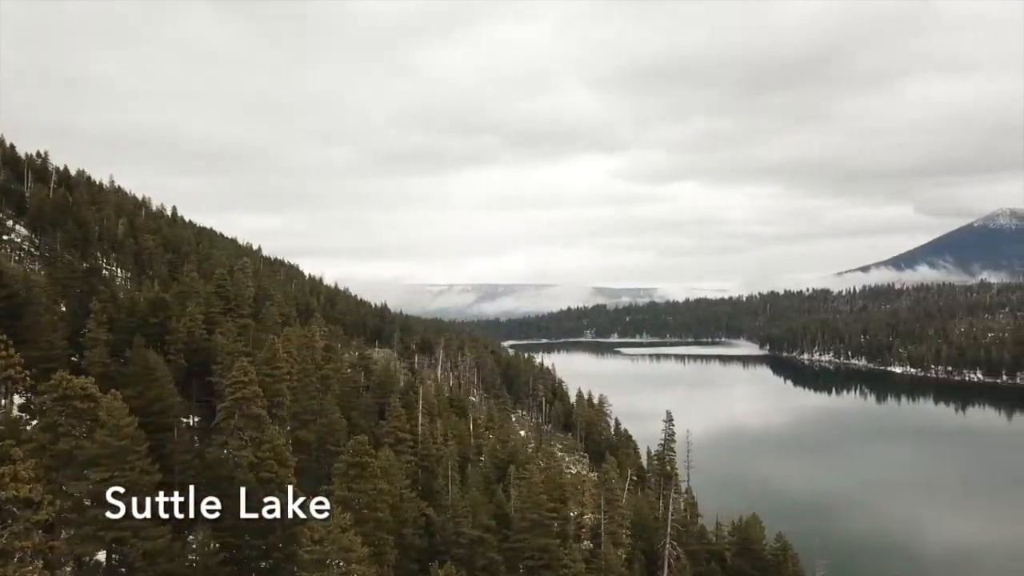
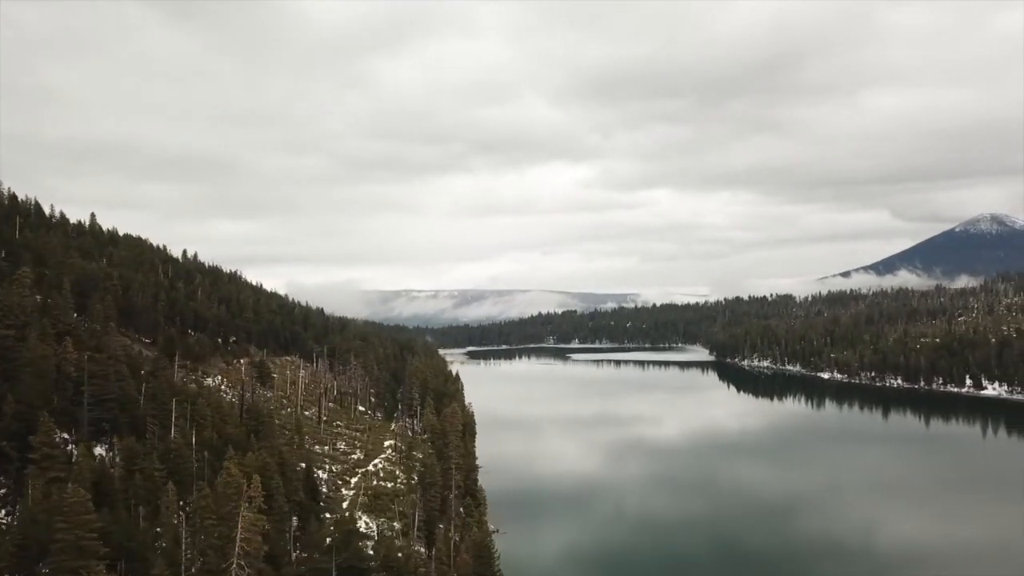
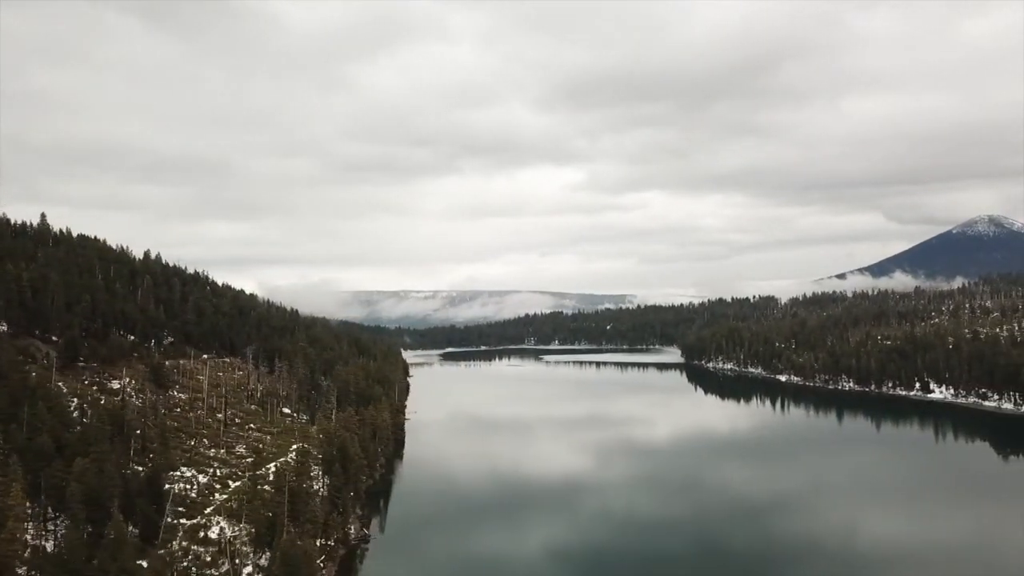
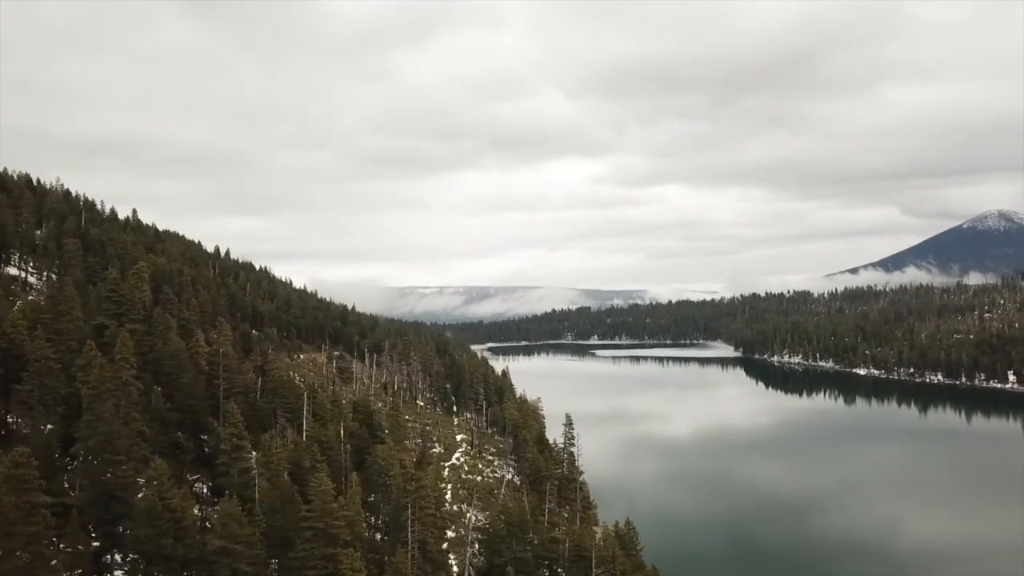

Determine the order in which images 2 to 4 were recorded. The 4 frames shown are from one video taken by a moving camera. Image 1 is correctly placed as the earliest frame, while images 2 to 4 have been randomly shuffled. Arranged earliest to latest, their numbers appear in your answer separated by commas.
4, 2, 3
